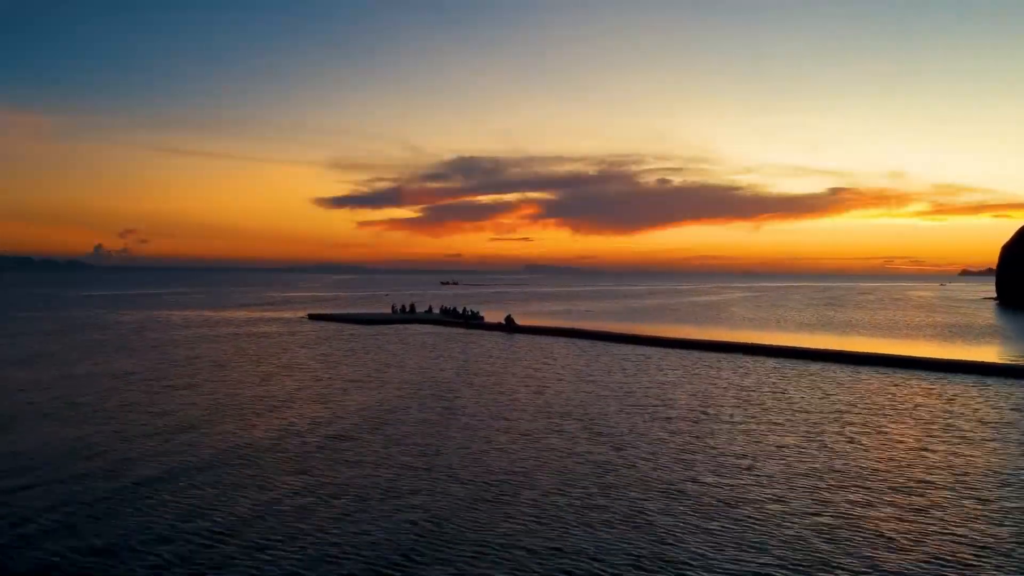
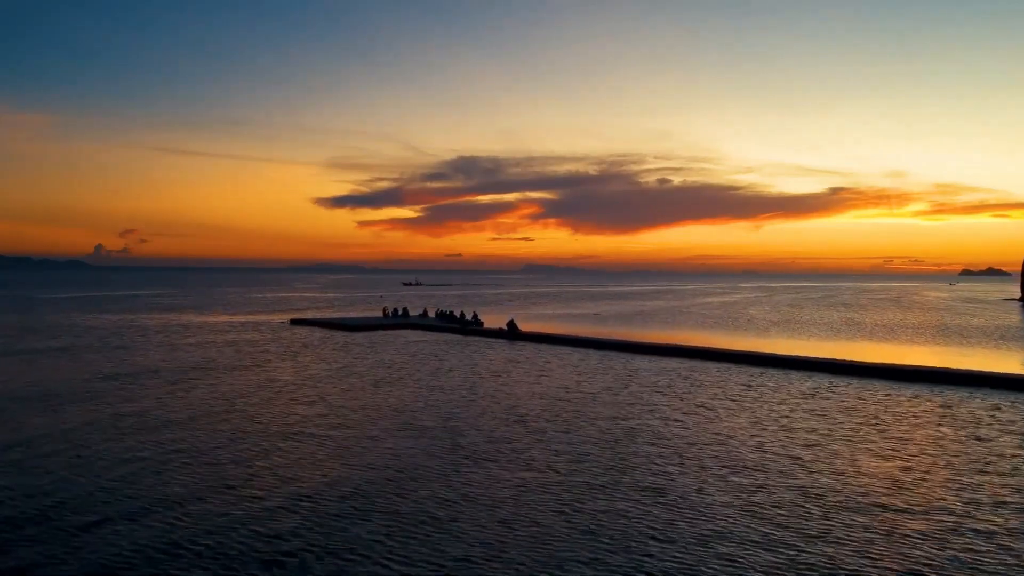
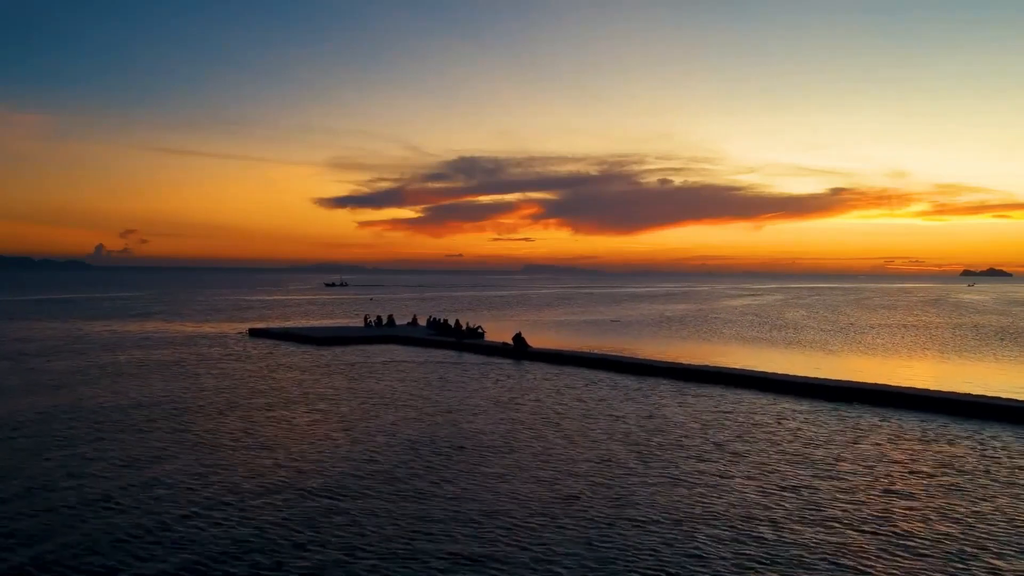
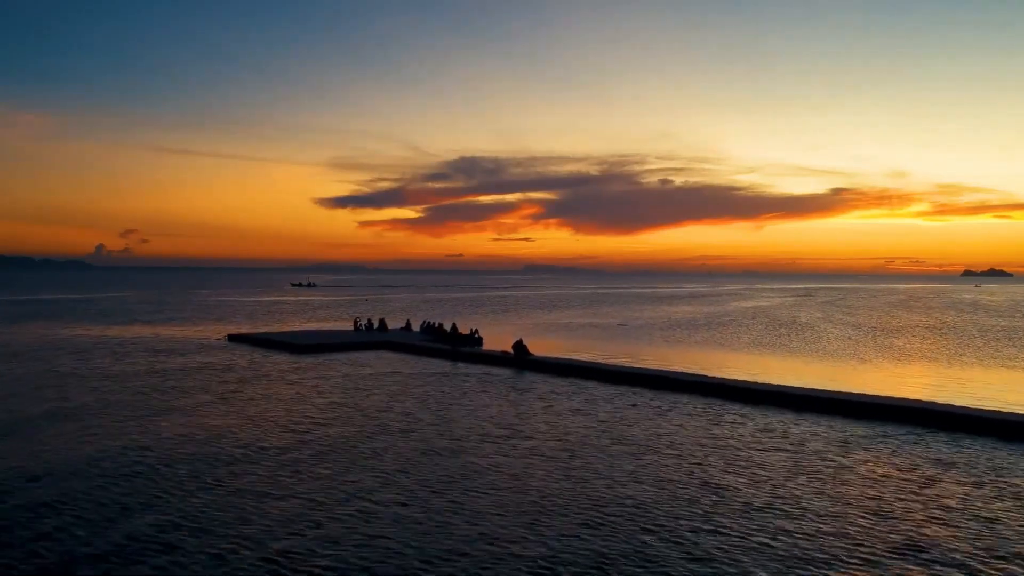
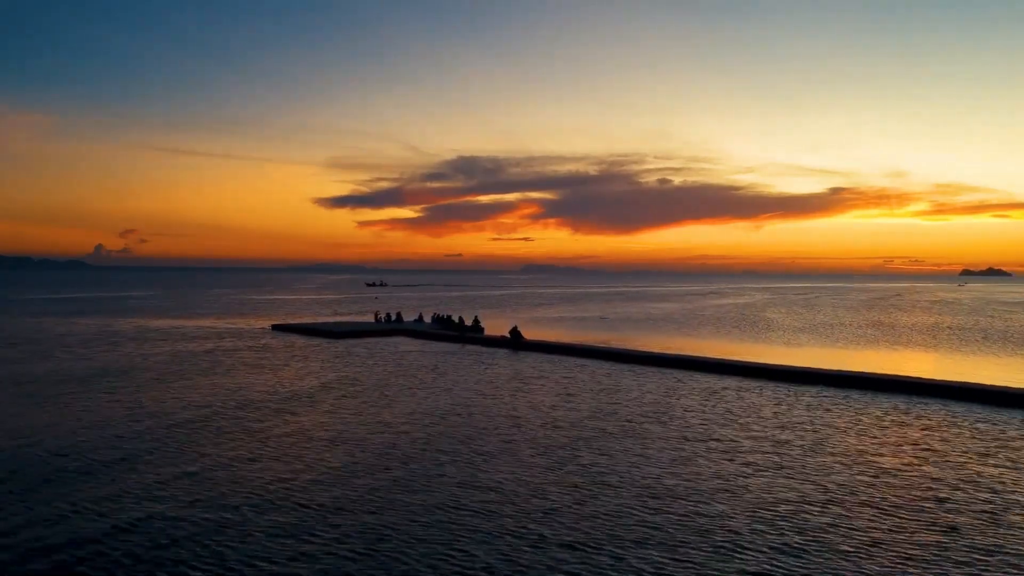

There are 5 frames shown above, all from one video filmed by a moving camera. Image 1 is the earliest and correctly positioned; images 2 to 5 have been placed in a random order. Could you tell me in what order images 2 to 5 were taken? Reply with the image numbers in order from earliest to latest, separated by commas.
2, 5, 3, 4
